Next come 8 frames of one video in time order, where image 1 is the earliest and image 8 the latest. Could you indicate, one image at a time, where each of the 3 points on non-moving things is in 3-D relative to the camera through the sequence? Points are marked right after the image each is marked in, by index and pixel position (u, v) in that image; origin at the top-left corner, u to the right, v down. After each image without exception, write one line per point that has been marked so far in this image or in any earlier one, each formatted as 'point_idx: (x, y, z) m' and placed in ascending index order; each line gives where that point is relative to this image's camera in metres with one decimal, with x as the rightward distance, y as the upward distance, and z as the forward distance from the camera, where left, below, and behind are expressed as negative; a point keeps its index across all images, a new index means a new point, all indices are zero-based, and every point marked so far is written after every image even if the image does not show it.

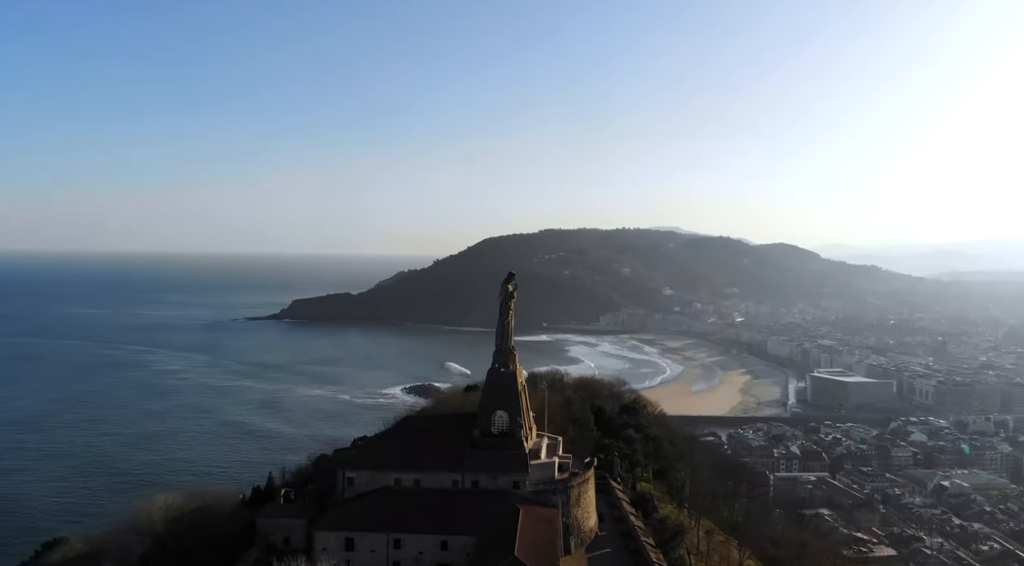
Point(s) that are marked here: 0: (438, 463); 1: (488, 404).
0: (-0.8, -2.2, +10.1) m
1: (-0.2, -1.4, +10.4) m
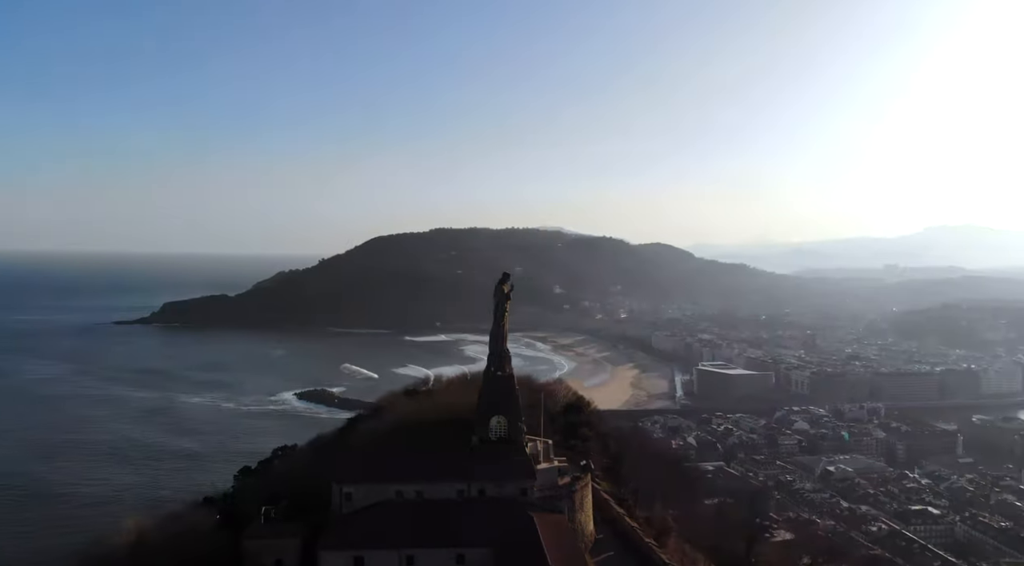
0: (-0.7, -2.2, +9.7) m
1: (-0.3, -1.5, +10.1) m
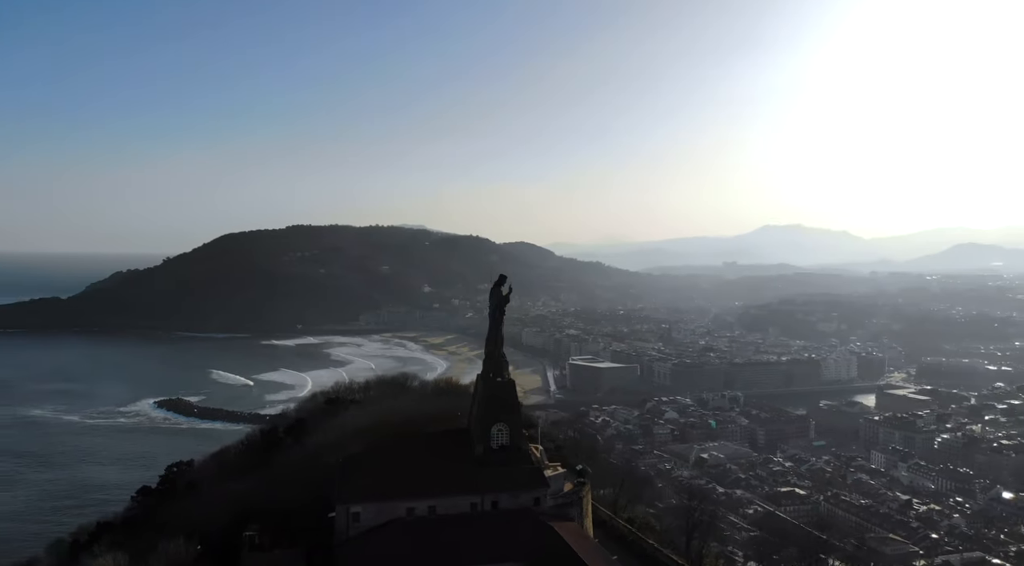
0: (-0.6, -2.2, +9.3) m
1: (-0.3, -1.5, +9.7) m
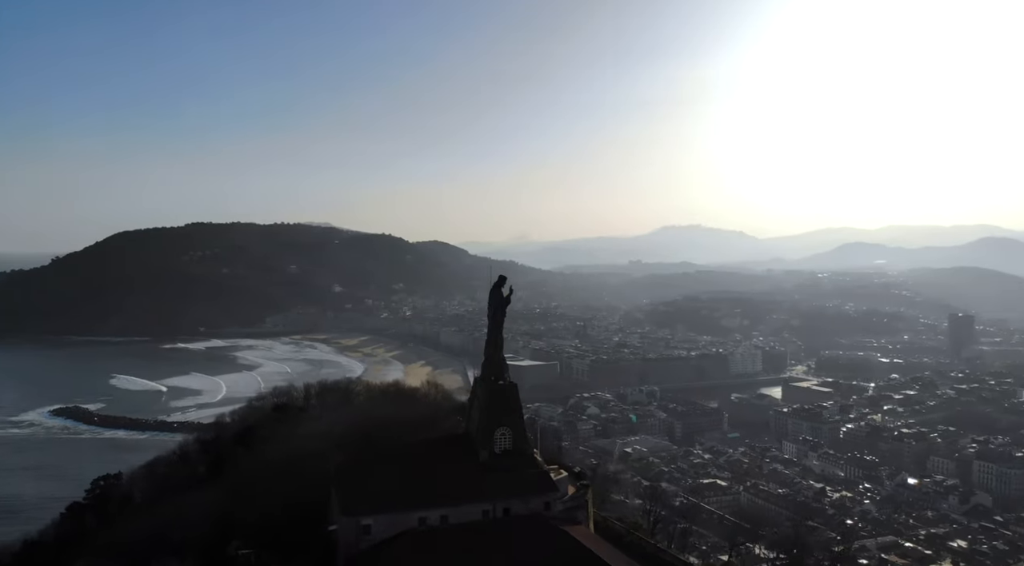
0: (-0.6, -2.2, +9.0) m
1: (-0.2, -1.5, +9.5) m
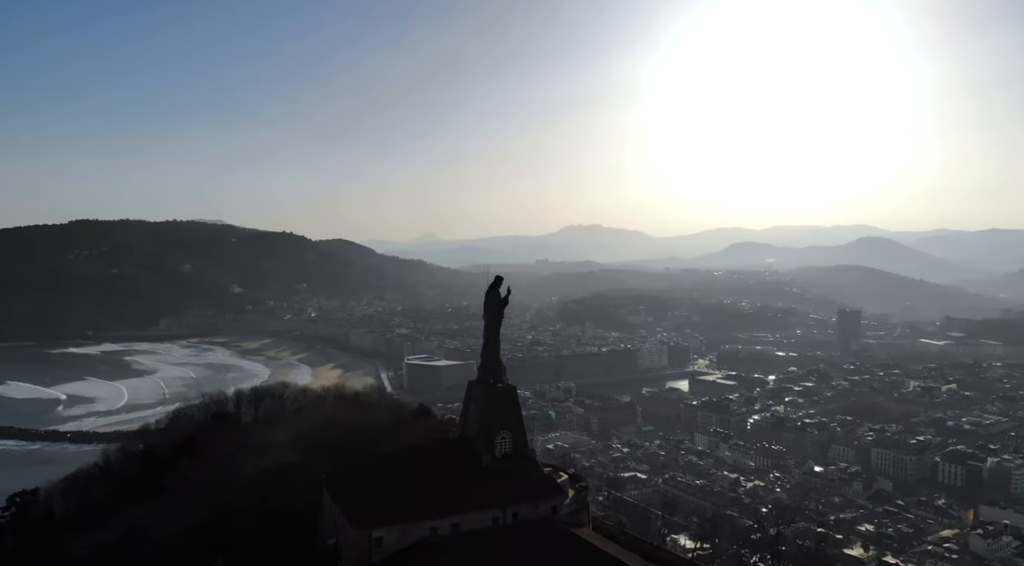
0: (-0.5, -2.2, +8.8) m
1: (-0.2, -1.5, +9.3) m
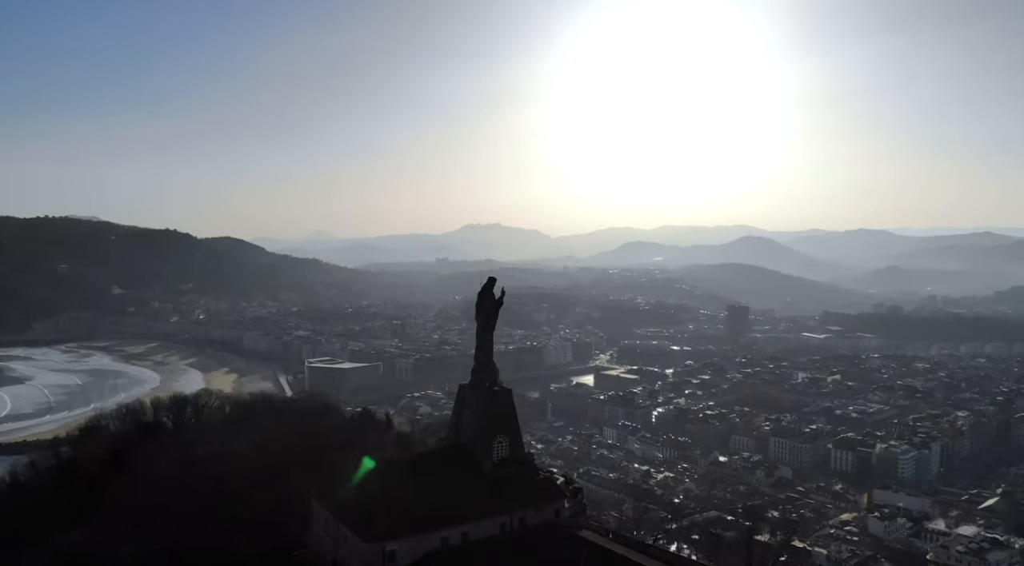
0: (-0.4, -2.2, +8.5) m
1: (-0.3, -1.5, +9.1) m
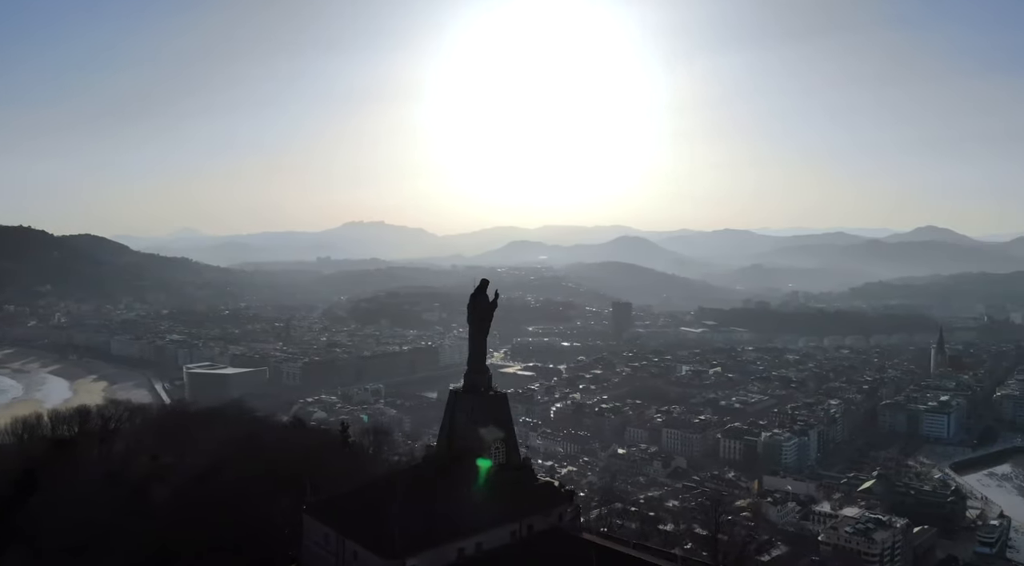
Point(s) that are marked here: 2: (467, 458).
0: (-0.4, -2.3, +8.3) m
1: (-0.3, -1.5, +8.9) m
2: (-0.5, -1.8, +8.8) m
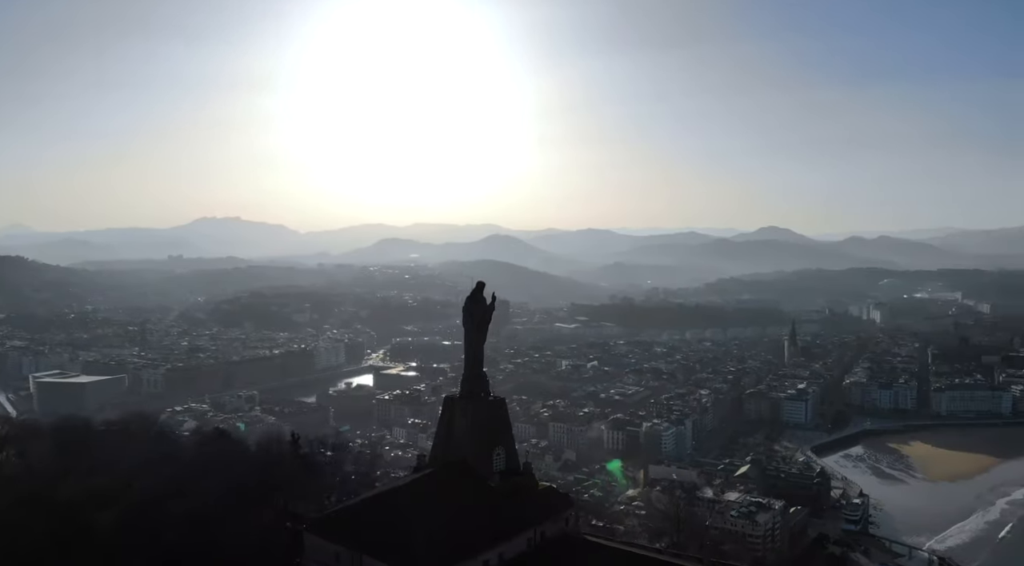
0: (-0.3, -2.3, +8.2) m
1: (-0.3, -1.6, +8.8) m
2: (-0.4, -1.9, +8.6) m
